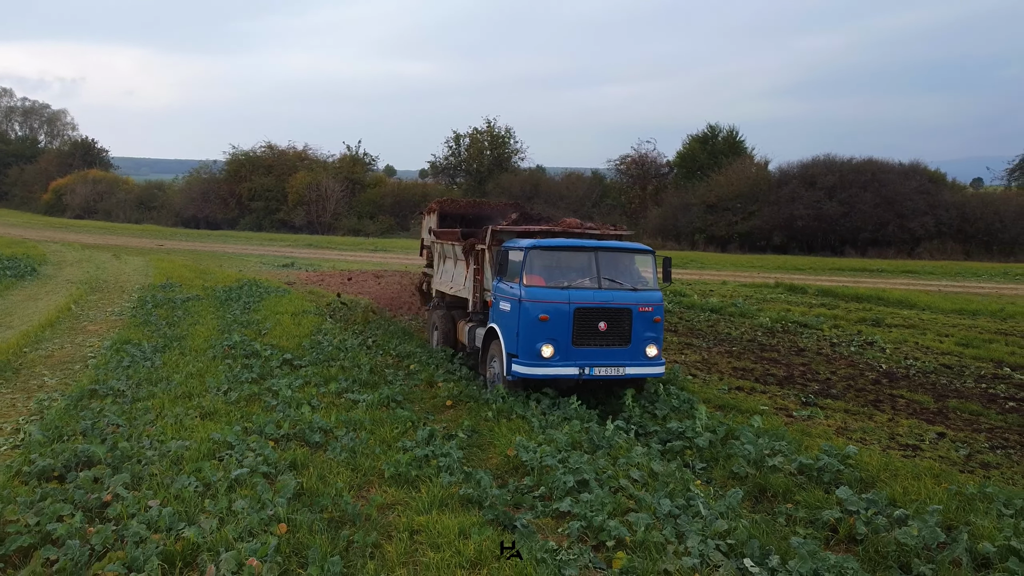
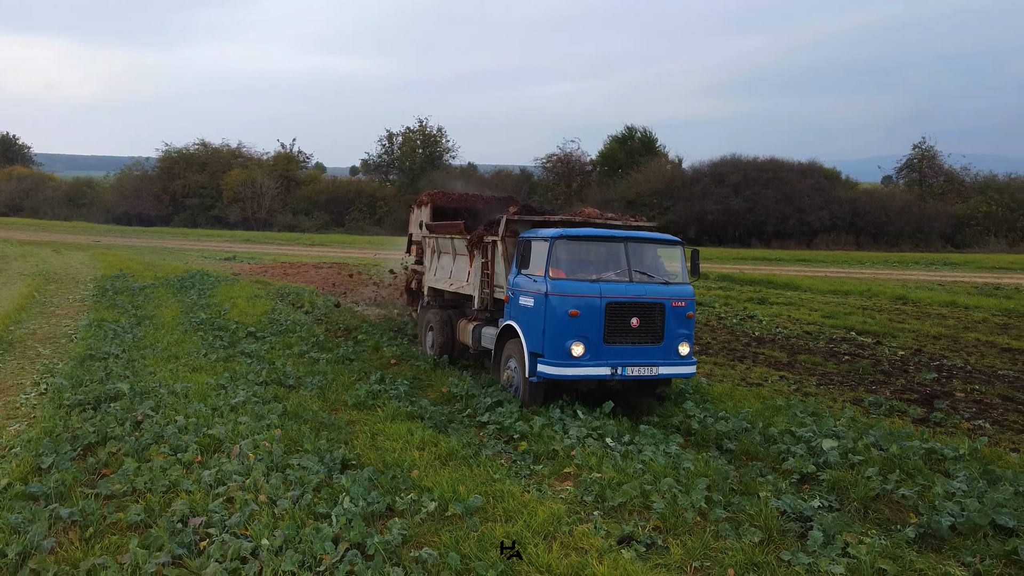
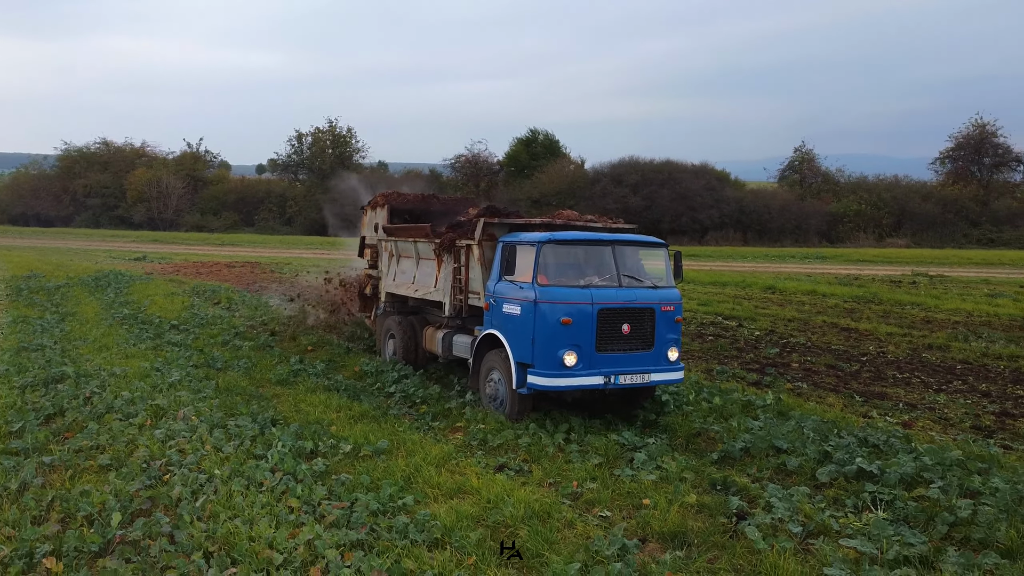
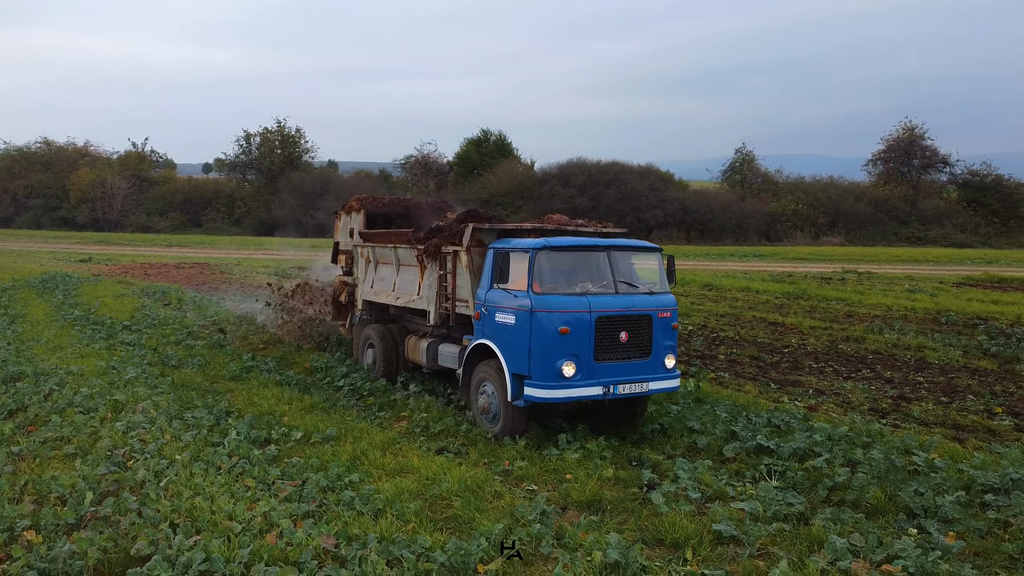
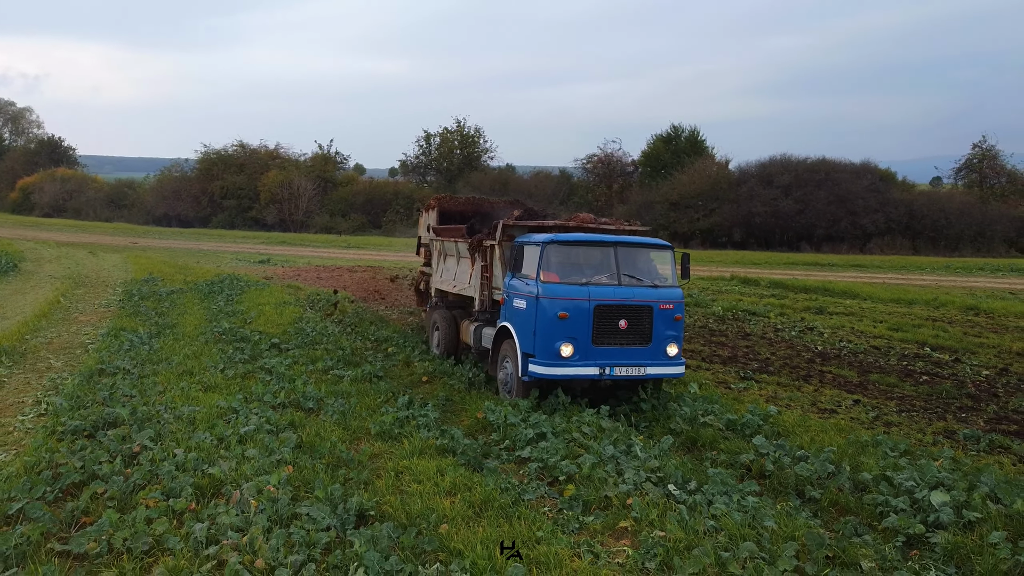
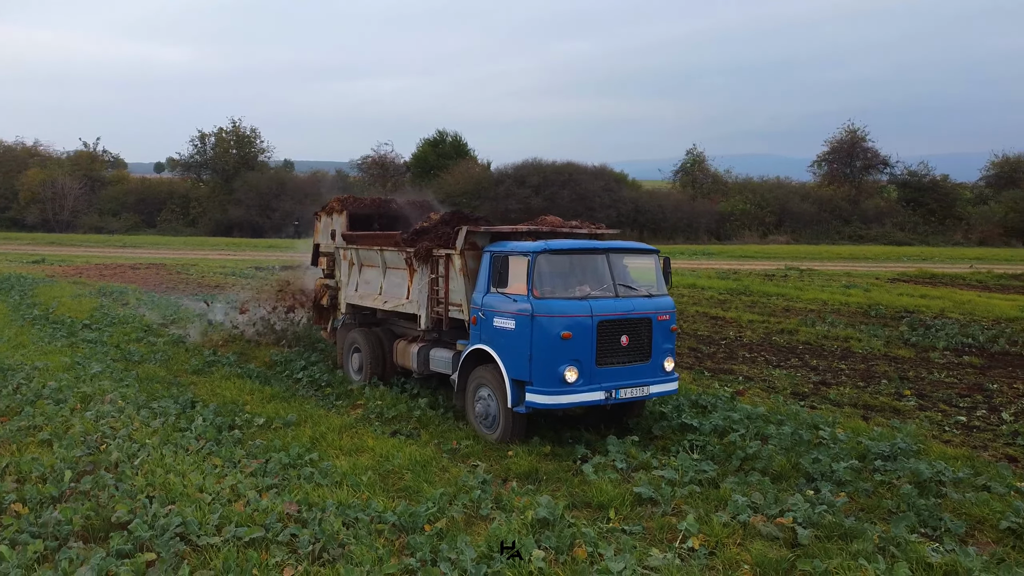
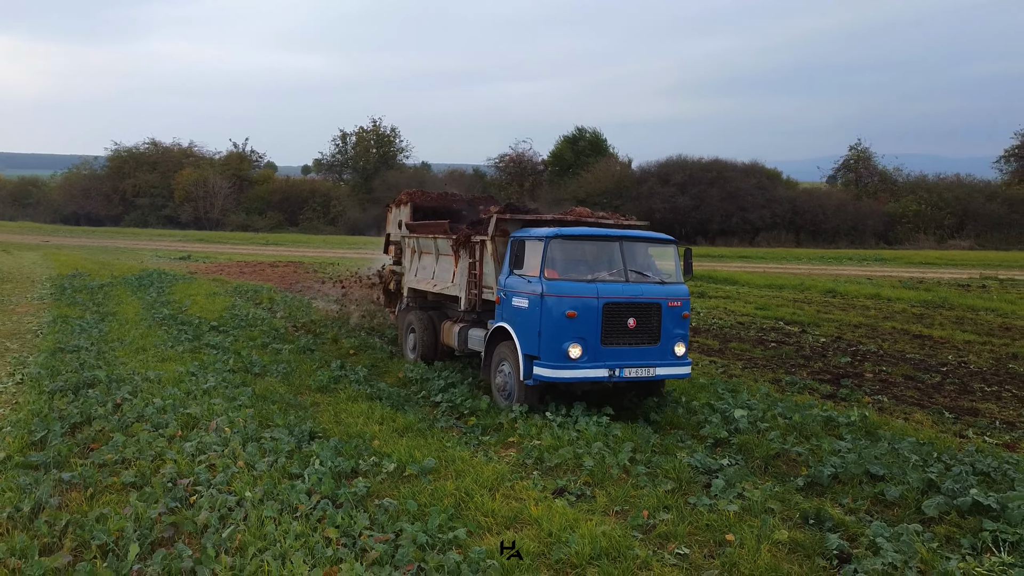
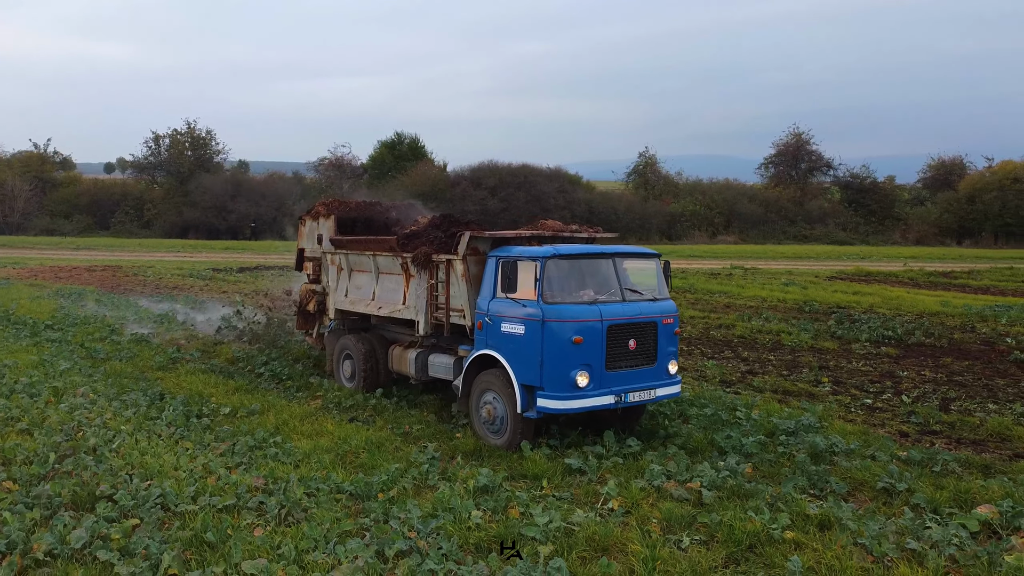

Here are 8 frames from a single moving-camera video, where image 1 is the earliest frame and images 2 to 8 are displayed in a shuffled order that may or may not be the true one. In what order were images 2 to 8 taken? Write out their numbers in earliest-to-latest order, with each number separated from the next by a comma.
5, 2, 7, 3, 4, 6, 8
